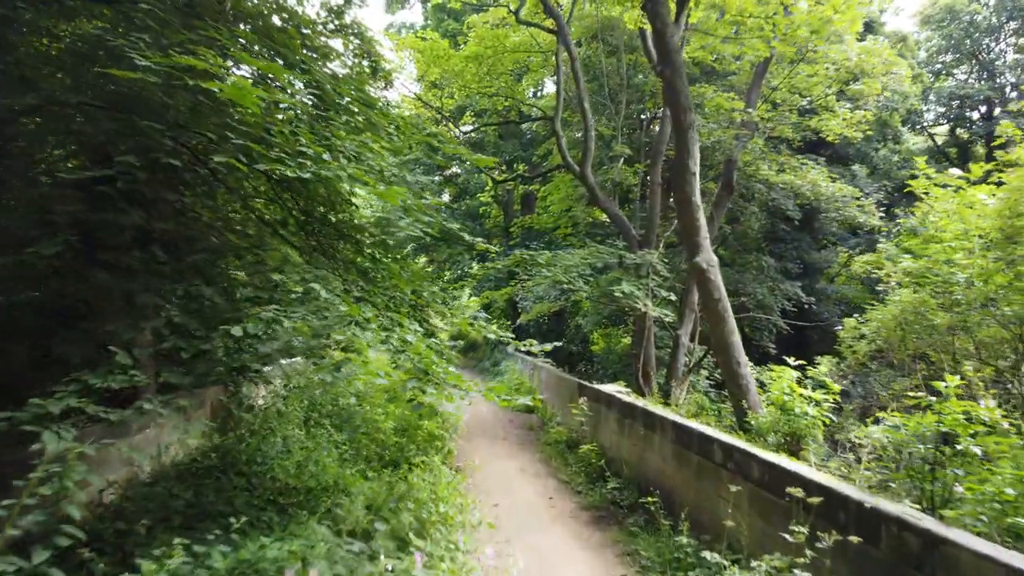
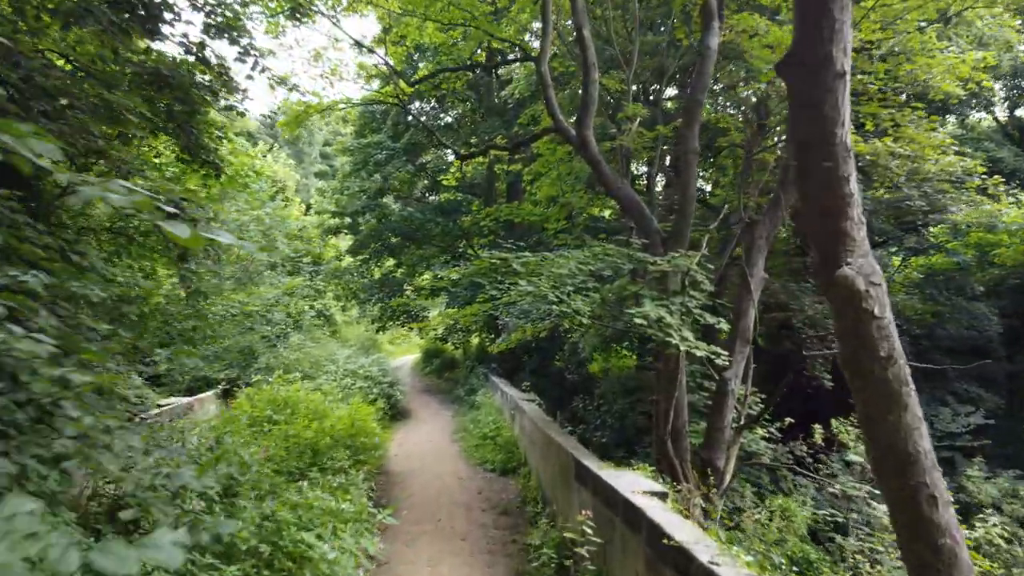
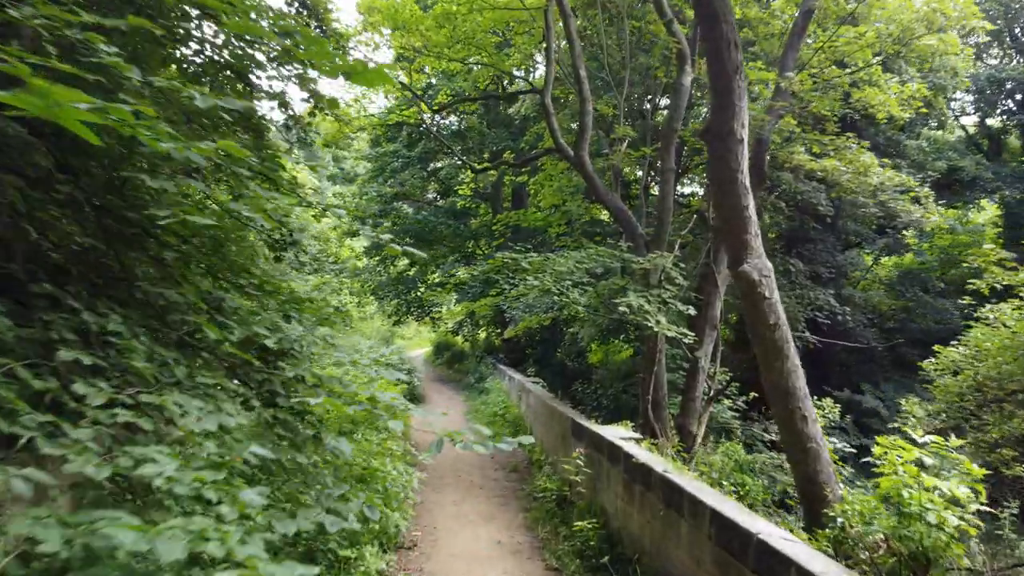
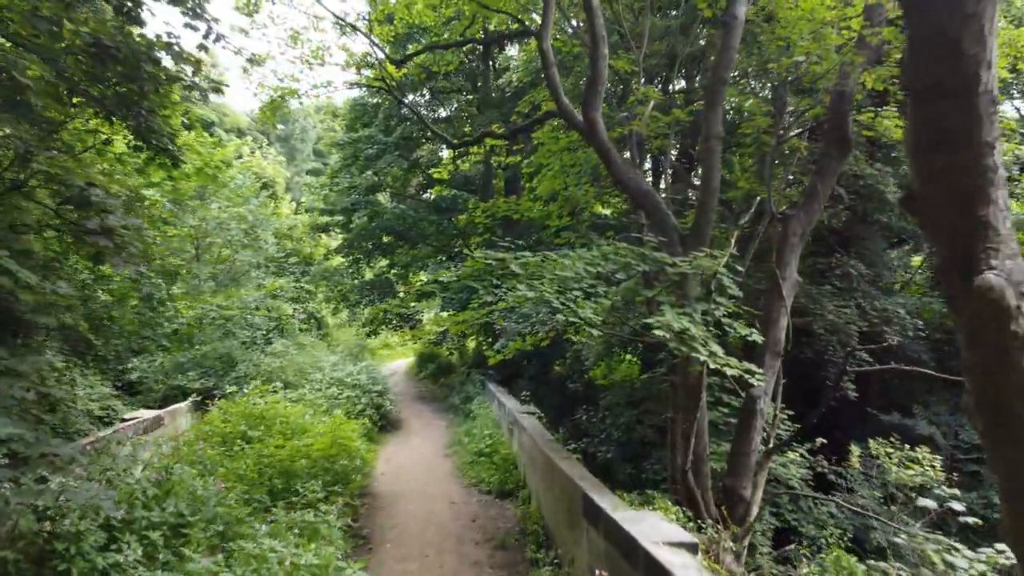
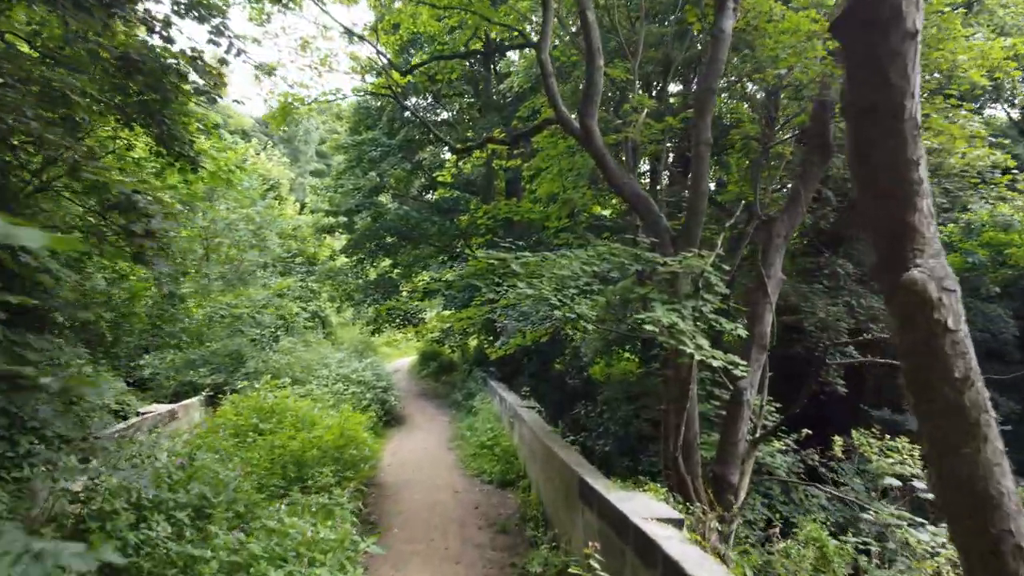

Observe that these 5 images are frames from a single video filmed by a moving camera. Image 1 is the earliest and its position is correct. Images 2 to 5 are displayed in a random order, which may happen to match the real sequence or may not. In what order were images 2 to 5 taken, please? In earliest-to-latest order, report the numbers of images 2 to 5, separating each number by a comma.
3, 2, 5, 4
